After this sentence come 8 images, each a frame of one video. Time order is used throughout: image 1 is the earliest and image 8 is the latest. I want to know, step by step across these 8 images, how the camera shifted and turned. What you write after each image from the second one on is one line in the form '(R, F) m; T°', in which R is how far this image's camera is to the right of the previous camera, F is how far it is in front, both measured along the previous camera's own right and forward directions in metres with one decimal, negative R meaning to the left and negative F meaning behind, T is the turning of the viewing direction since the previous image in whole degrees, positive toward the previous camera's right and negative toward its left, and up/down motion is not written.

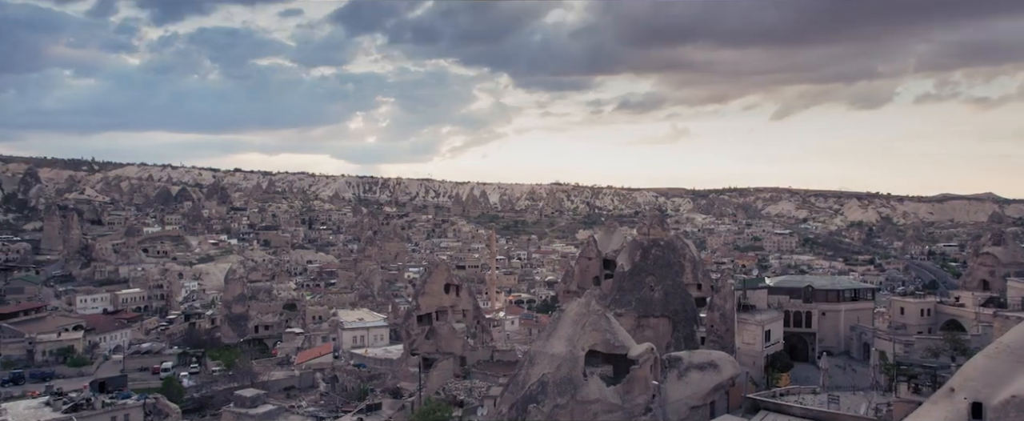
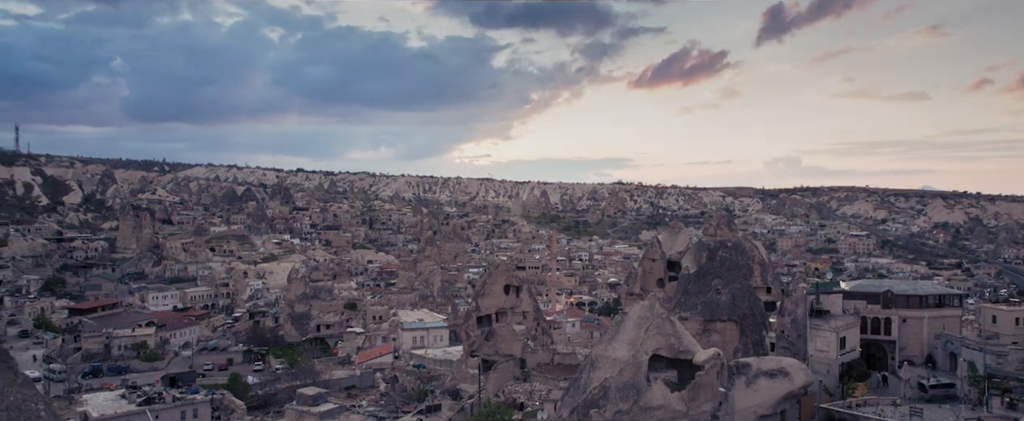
(+0.1, +0.4) m; -5°
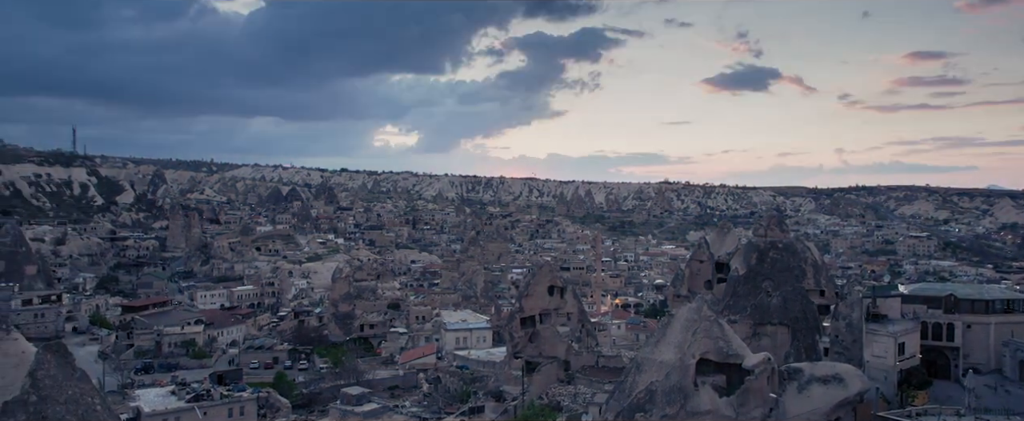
(0.0, +0.3) m; -3°
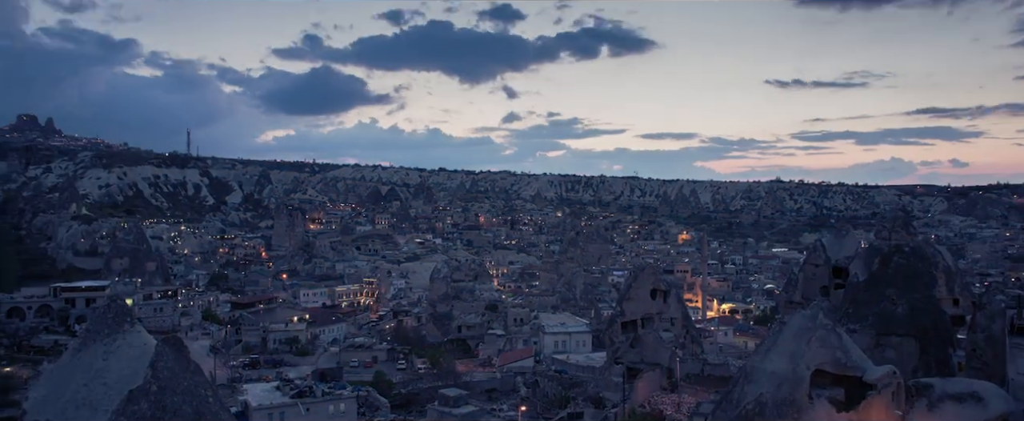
(-0.1, +0.6) m; -7°
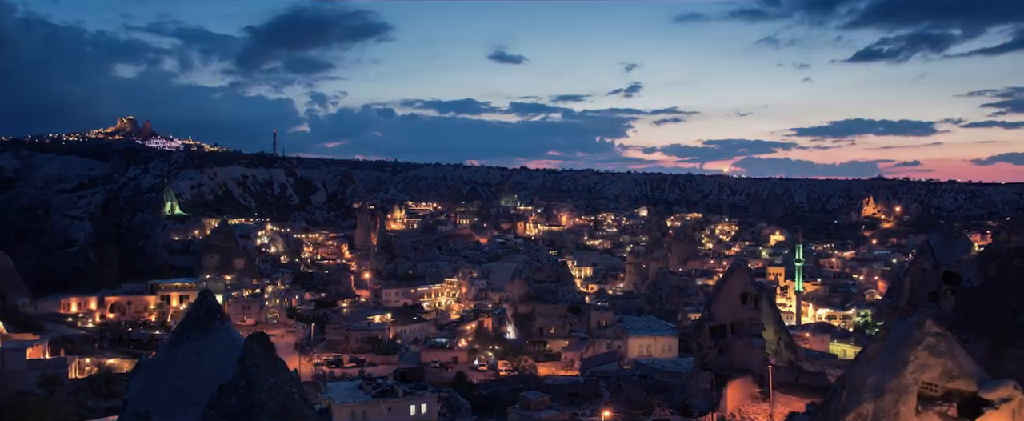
(-0.2, +0.5) m; -6°
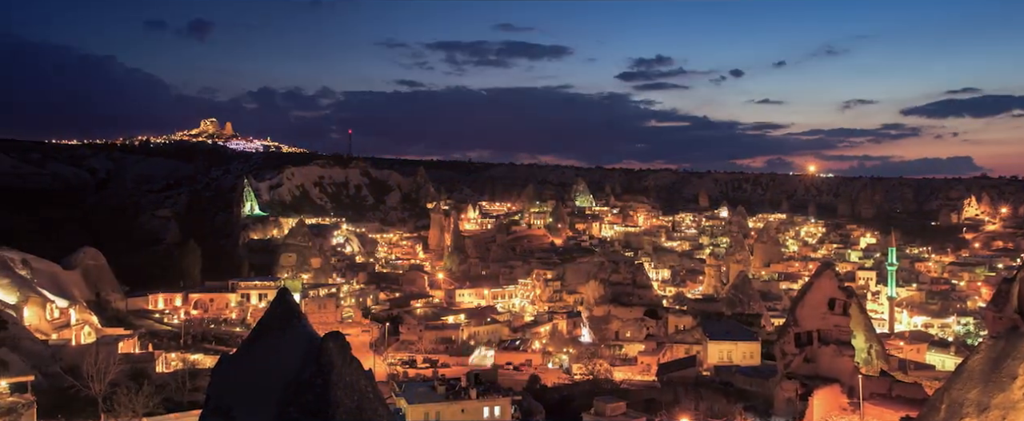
(-0.1, +0.4) m; -5°
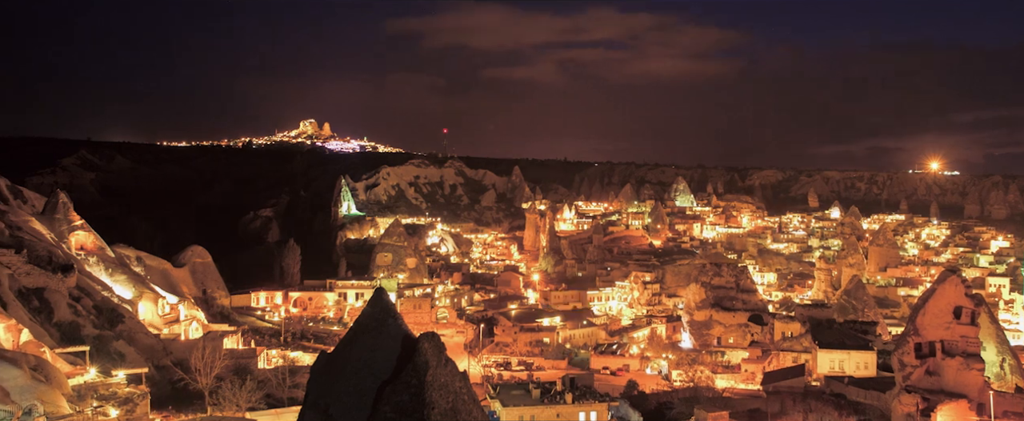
(-0.1, +0.5) m; -7°
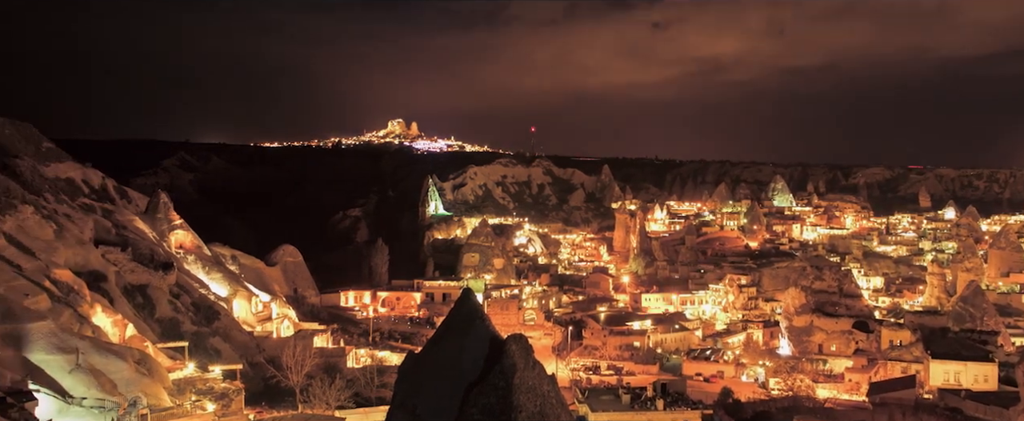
(-0.2, +0.4) m; -6°
